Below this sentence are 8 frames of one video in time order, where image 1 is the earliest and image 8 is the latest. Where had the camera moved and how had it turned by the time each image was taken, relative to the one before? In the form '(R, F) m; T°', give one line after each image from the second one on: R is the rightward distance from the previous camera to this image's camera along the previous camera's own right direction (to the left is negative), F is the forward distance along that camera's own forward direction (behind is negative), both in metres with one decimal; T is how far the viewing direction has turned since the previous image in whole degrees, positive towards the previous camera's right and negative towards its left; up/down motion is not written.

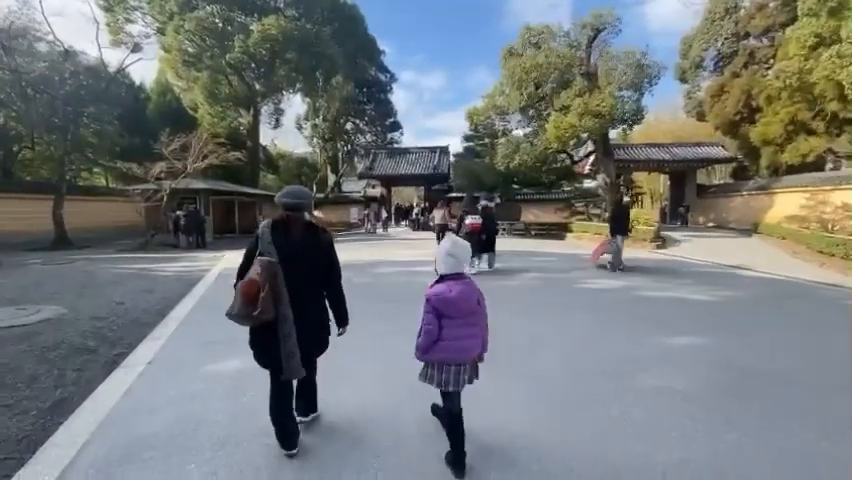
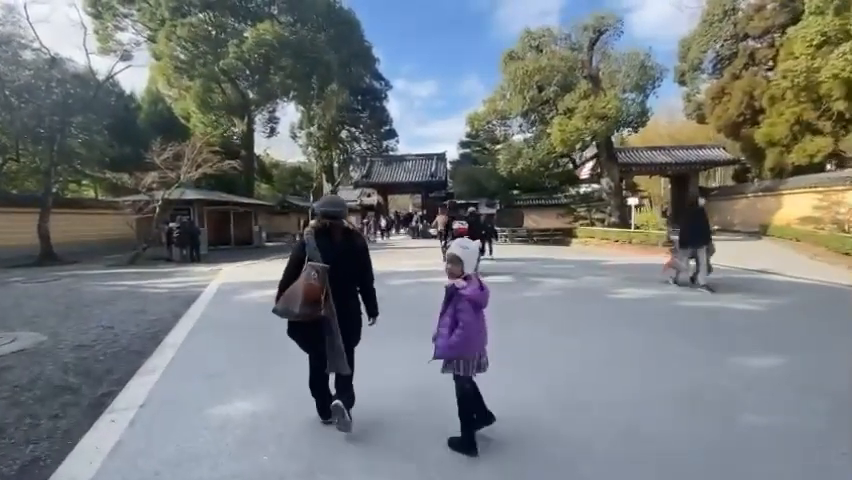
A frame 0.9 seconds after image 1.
(-0.5, +0.7) m; +1°
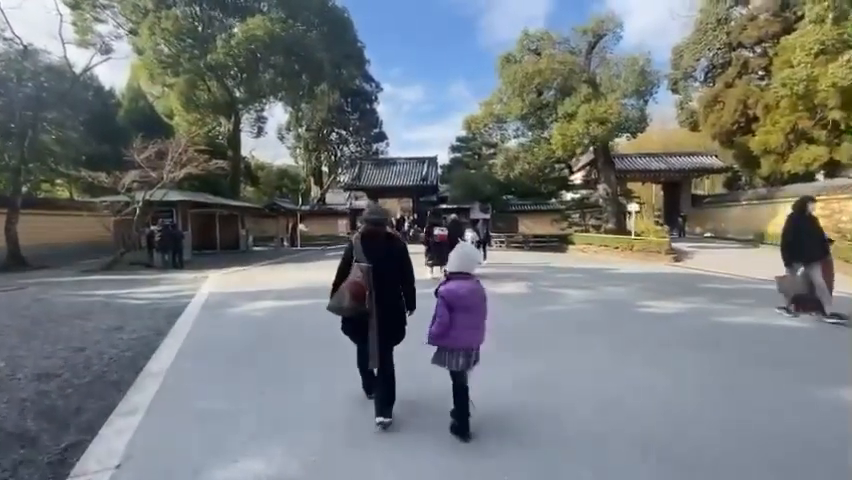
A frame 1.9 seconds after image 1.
(-0.6, +0.8) m; +2°
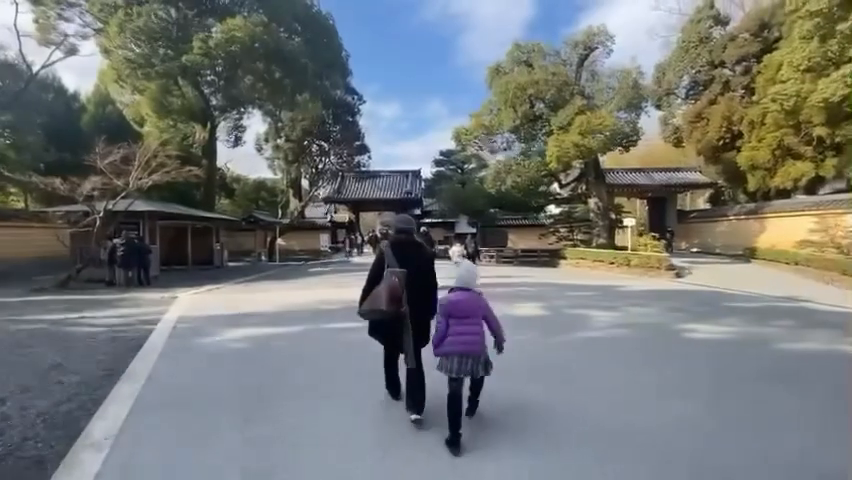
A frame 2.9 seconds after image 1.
(-0.6, +1.2) m; +3°
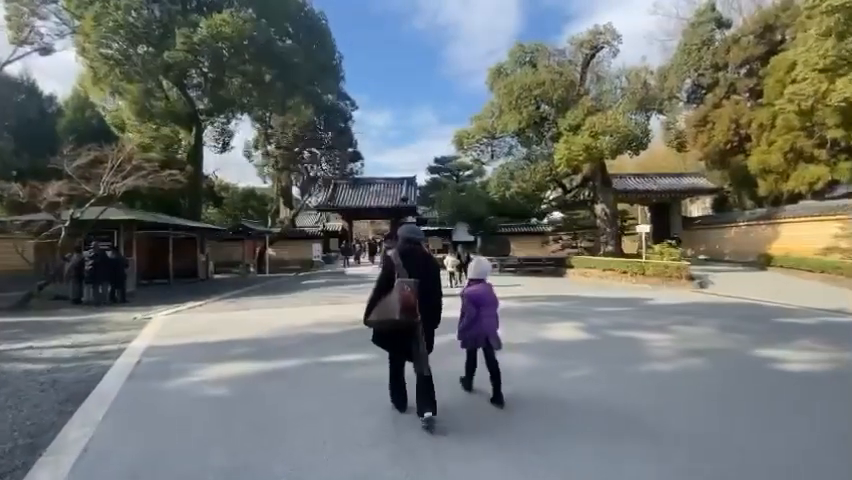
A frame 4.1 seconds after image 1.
(-0.5, +1.4) m; +1°
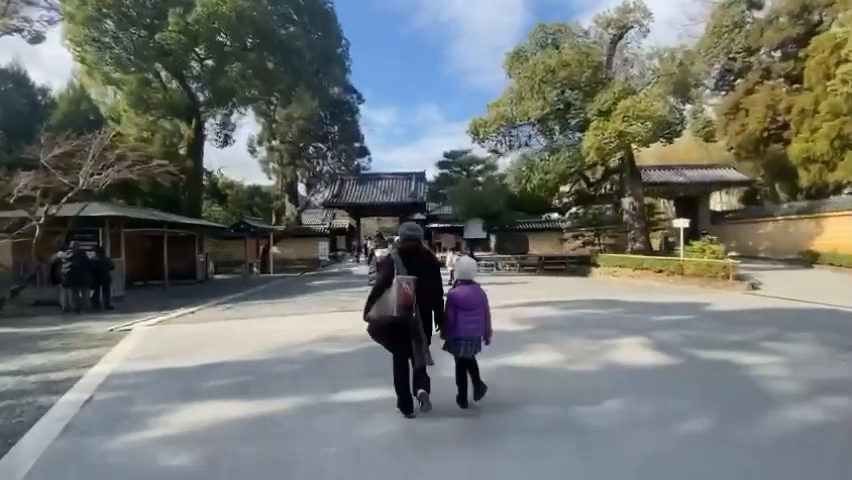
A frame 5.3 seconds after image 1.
(-0.4, +1.6) m; -1°
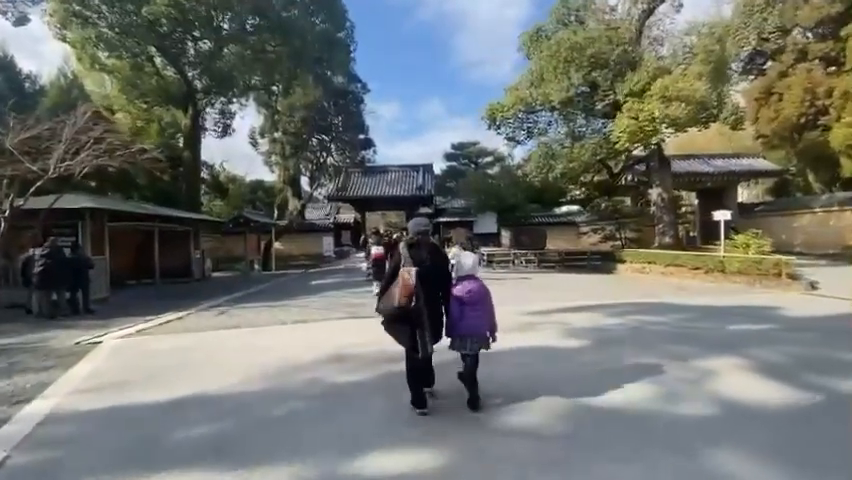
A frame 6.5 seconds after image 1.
(-0.4, +1.5) m; 0°
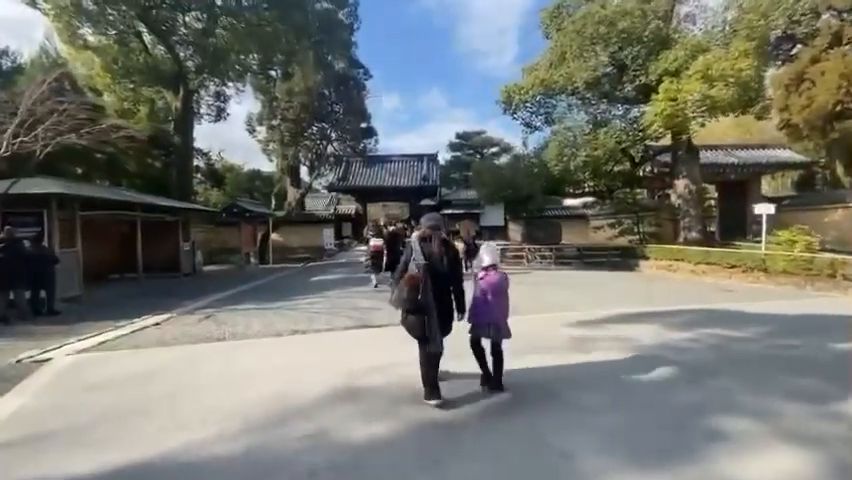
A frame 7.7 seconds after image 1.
(-0.5, +1.5) m; 0°
